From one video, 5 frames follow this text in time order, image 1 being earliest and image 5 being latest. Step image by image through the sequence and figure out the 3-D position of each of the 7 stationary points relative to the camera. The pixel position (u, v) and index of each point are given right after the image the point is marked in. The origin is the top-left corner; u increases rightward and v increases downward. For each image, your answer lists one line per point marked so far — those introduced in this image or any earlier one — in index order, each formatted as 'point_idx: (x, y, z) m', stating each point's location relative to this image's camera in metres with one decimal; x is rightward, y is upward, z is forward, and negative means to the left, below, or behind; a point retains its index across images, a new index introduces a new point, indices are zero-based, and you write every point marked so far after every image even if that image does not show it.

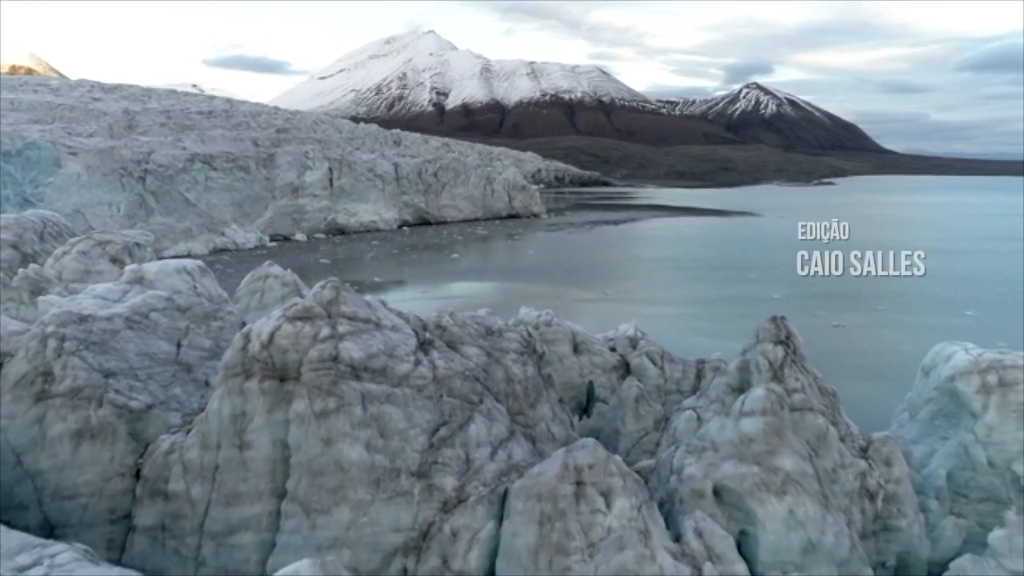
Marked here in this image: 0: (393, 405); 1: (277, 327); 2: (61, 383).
0: (-1.0, -1.0, +7.4) m
1: (-2.0, -0.3, +7.5) m
2: (-4.4, -0.9, +8.7) m
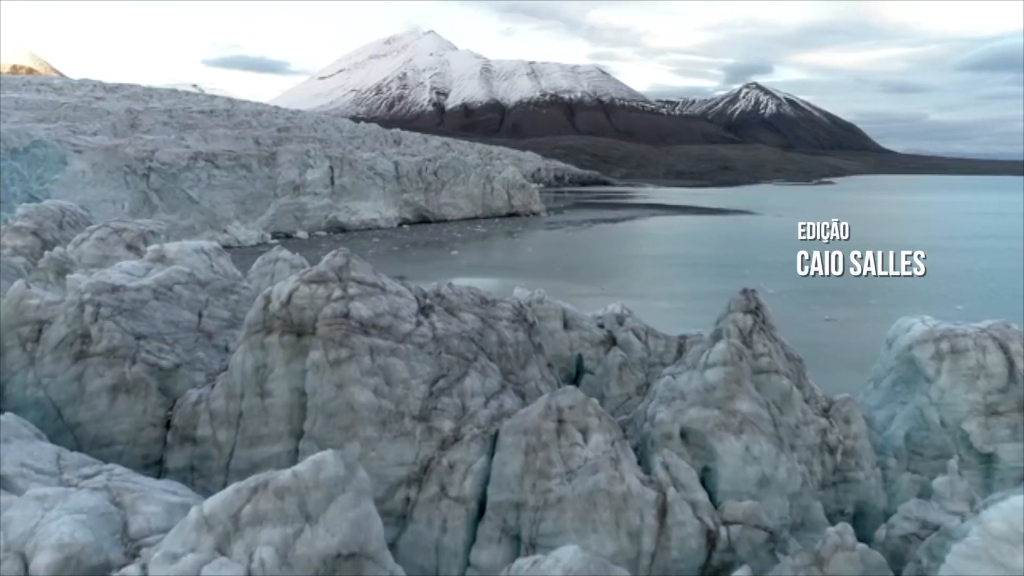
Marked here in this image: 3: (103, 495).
0: (-1.1, -0.7, +8.4) m
1: (-2.1, 0.0, +8.5) m
2: (-4.5, -0.6, +9.7) m
3: (-2.5, -1.2, +5.3) m
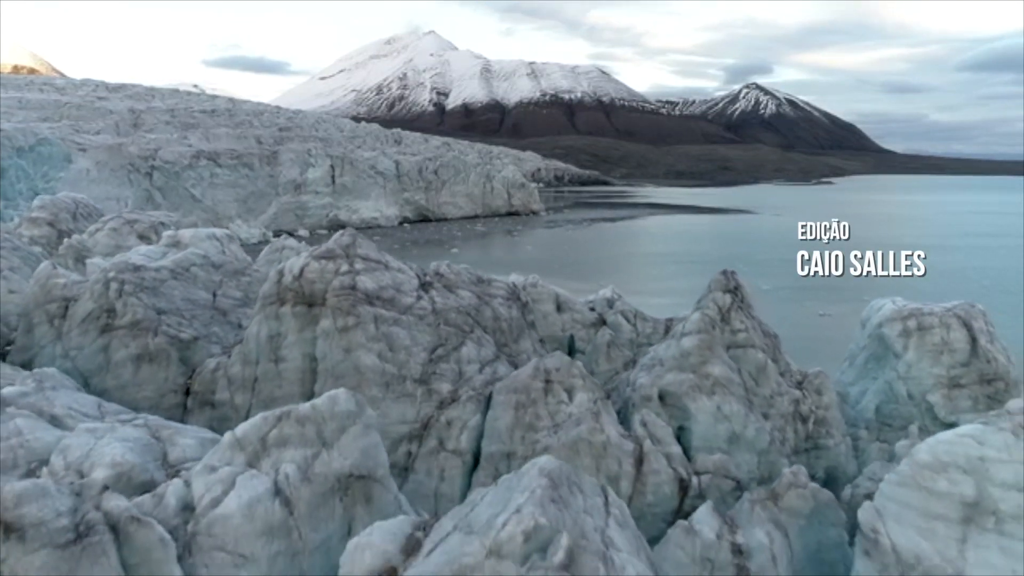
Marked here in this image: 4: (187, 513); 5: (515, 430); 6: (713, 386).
0: (-1.2, -0.4, +9.2) m
1: (-2.2, +0.3, +9.3) m
2: (-4.6, -0.3, +10.5) m
3: (-2.5, -1.0, +6.1) m
4: (-1.8, -1.2, +4.9) m
5: (0.0, -1.3, +8.2) m
6: (+2.0, -1.0, +8.9) m
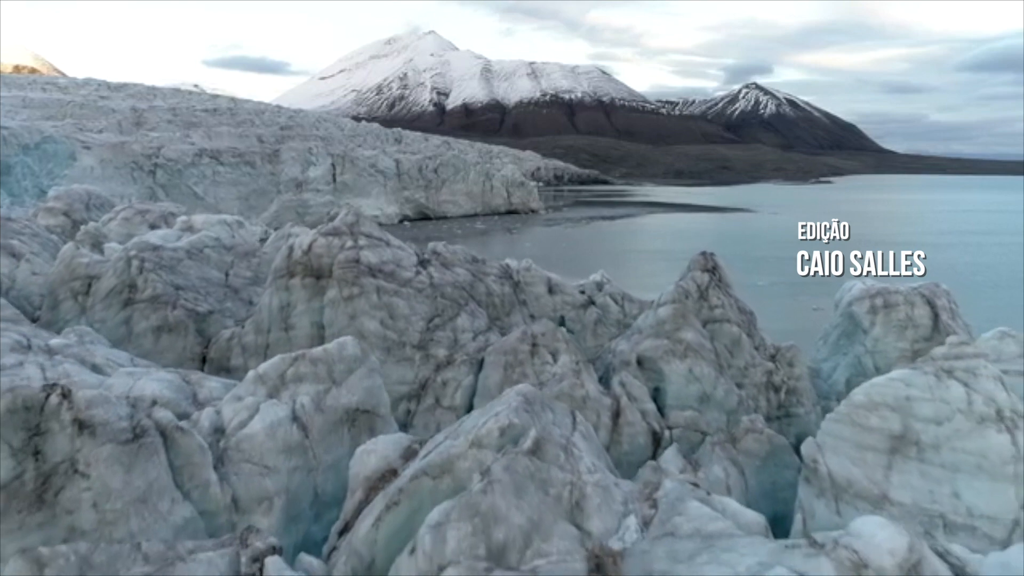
0: (-1.3, -0.1, +10.0) m
1: (-2.3, +0.6, +10.1) m
2: (-4.7, -0.1, +11.3) m
3: (-2.6, -0.7, +7.0) m
4: (-1.9, -0.9, +5.7) m
5: (-0.1, -1.0, +9.0) m
6: (+1.9, -0.7, +9.8) m
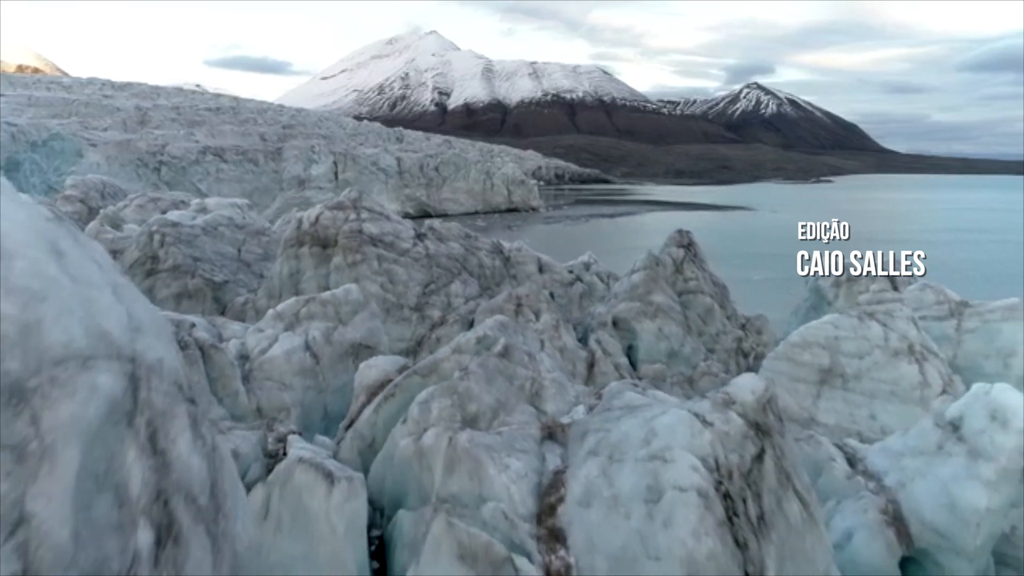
0: (-1.4, +0.3, +11.1) m
1: (-2.4, +1.0, +11.2) m
2: (-4.9, +0.3, +12.4) m
3: (-2.8, -0.3, +8.0) m
4: (-2.1, -0.5, +6.8) m
5: (-0.2, -0.6, +10.1) m
6: (+1.8, -0.3, +10.8) m
